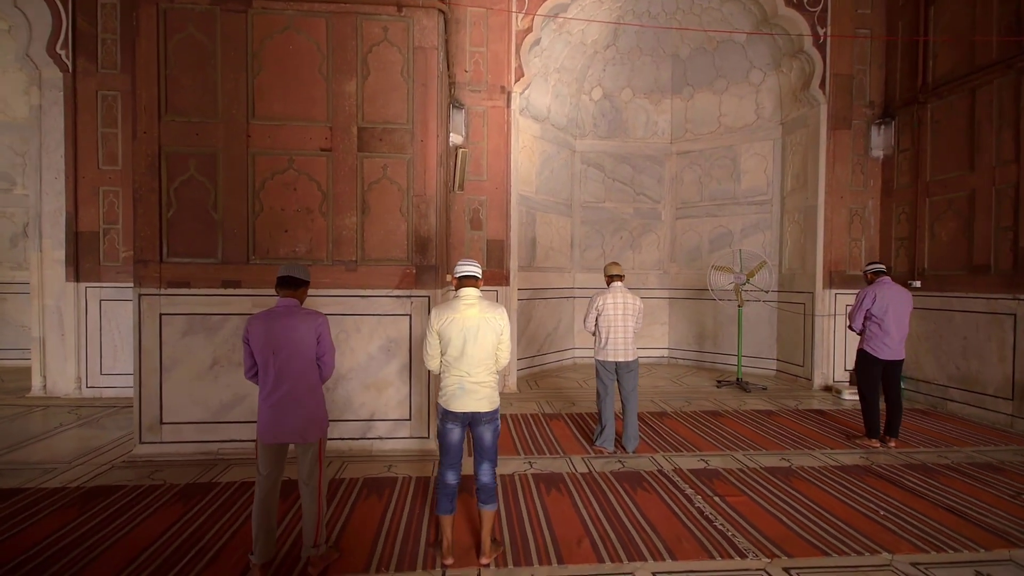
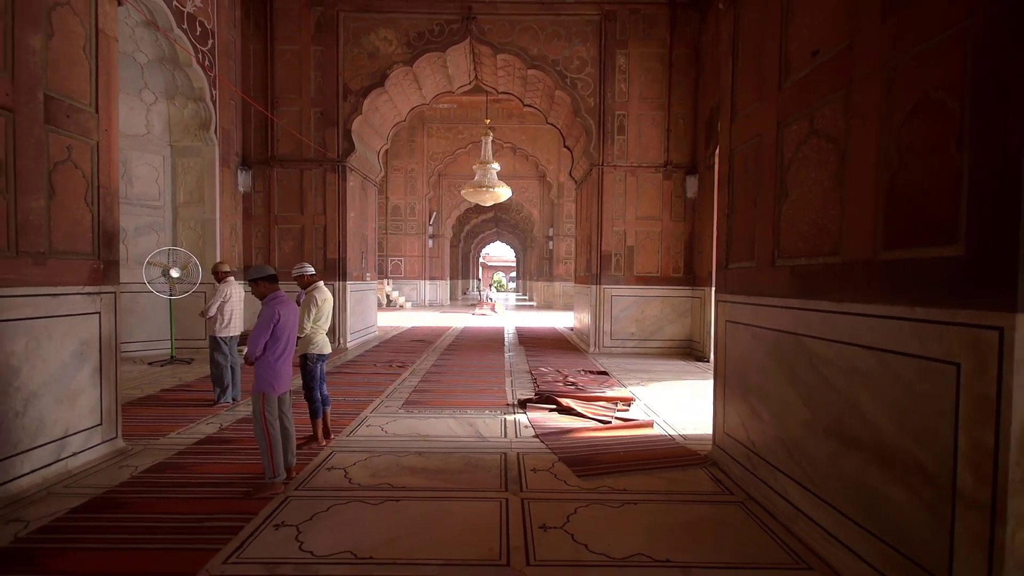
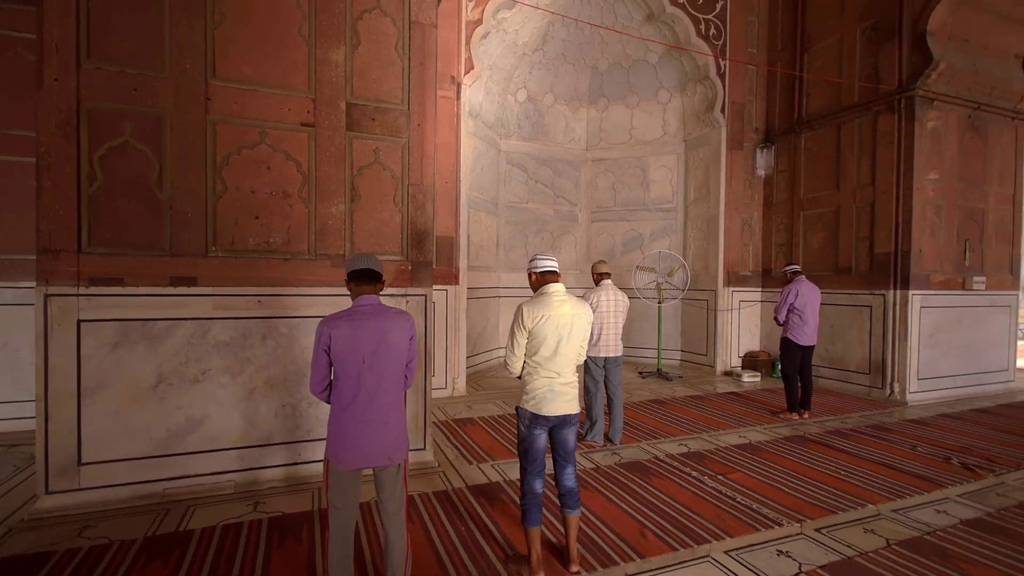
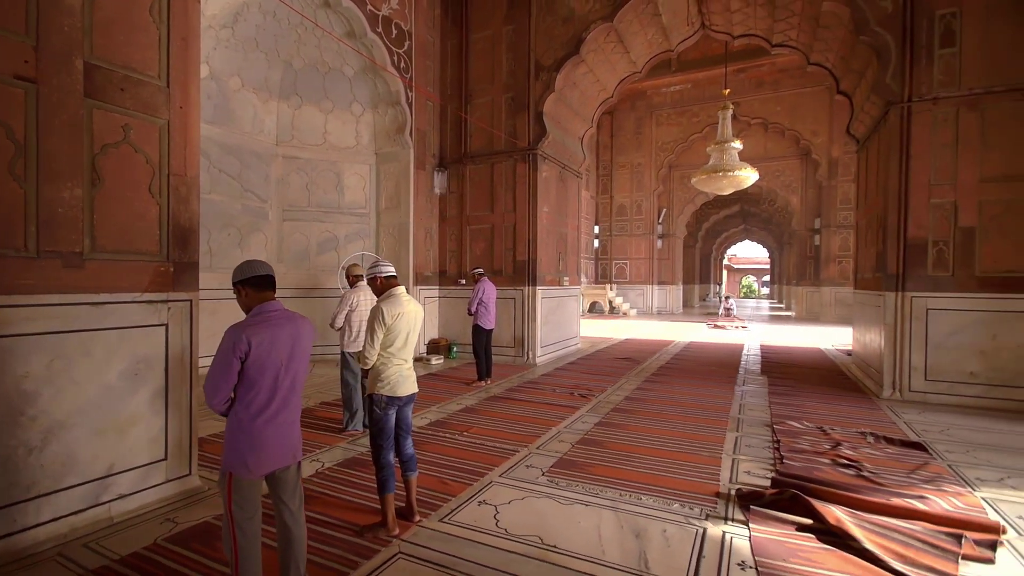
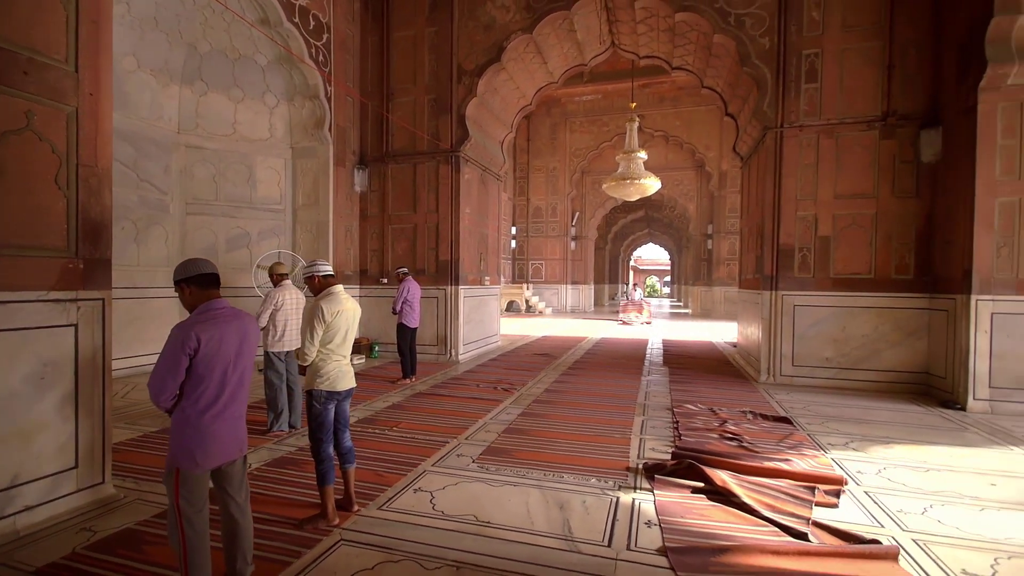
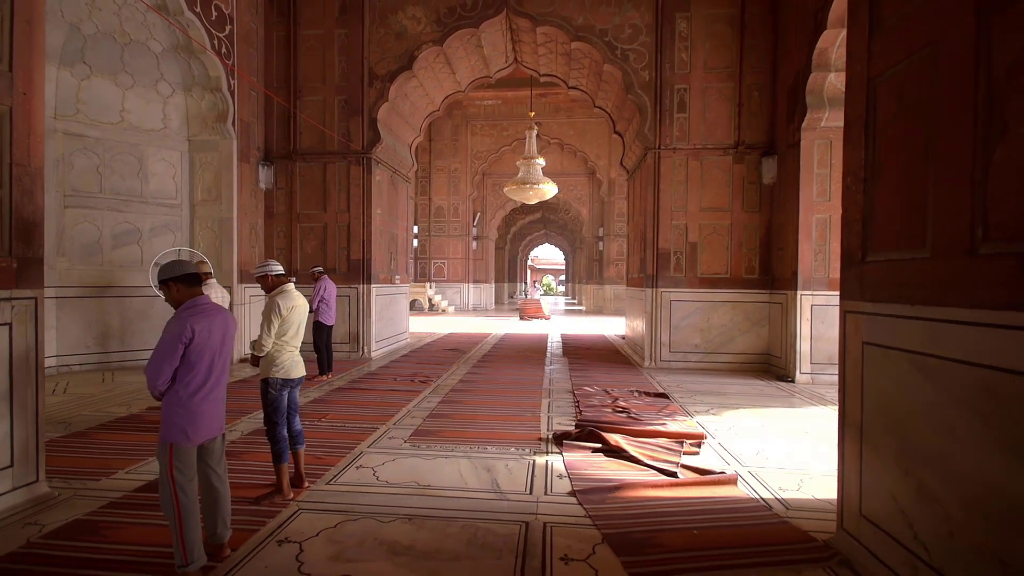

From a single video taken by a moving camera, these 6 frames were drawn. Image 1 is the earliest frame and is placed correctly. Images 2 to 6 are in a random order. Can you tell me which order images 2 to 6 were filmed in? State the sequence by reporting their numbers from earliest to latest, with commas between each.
3, 4, 5, 6, 2
